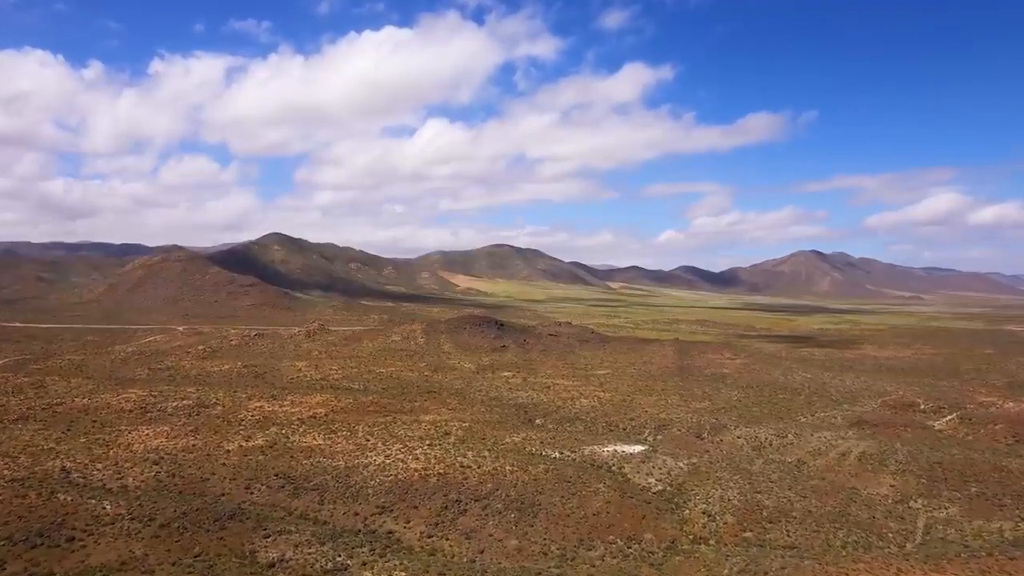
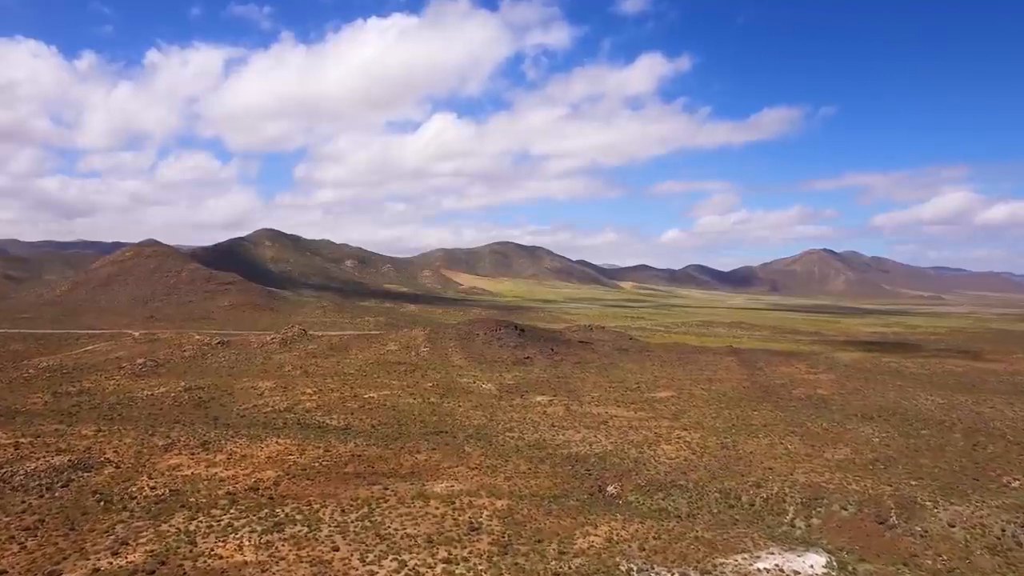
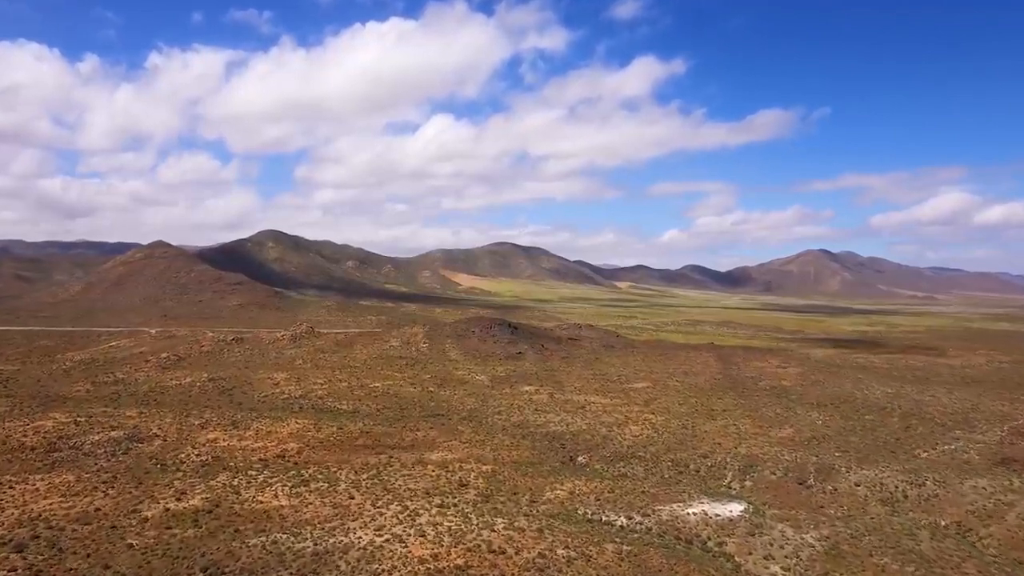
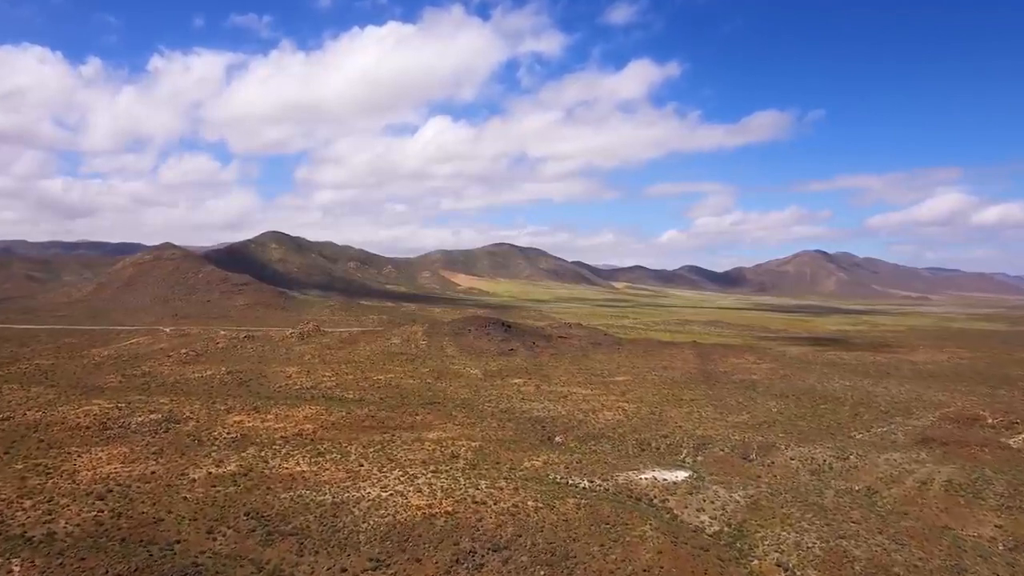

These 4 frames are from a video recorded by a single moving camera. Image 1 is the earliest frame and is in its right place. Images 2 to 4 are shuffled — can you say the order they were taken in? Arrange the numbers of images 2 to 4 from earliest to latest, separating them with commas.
4, 3, 2
